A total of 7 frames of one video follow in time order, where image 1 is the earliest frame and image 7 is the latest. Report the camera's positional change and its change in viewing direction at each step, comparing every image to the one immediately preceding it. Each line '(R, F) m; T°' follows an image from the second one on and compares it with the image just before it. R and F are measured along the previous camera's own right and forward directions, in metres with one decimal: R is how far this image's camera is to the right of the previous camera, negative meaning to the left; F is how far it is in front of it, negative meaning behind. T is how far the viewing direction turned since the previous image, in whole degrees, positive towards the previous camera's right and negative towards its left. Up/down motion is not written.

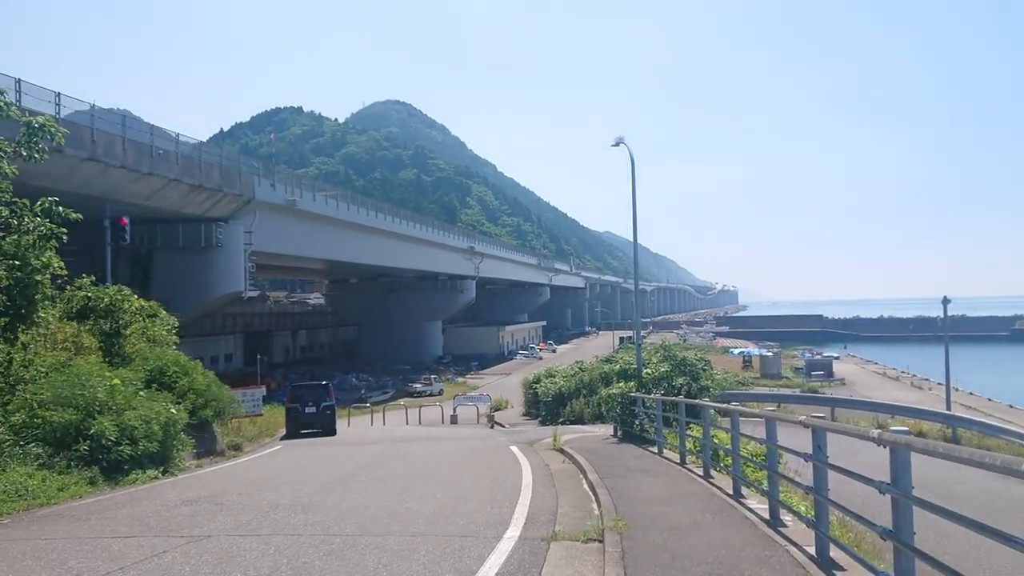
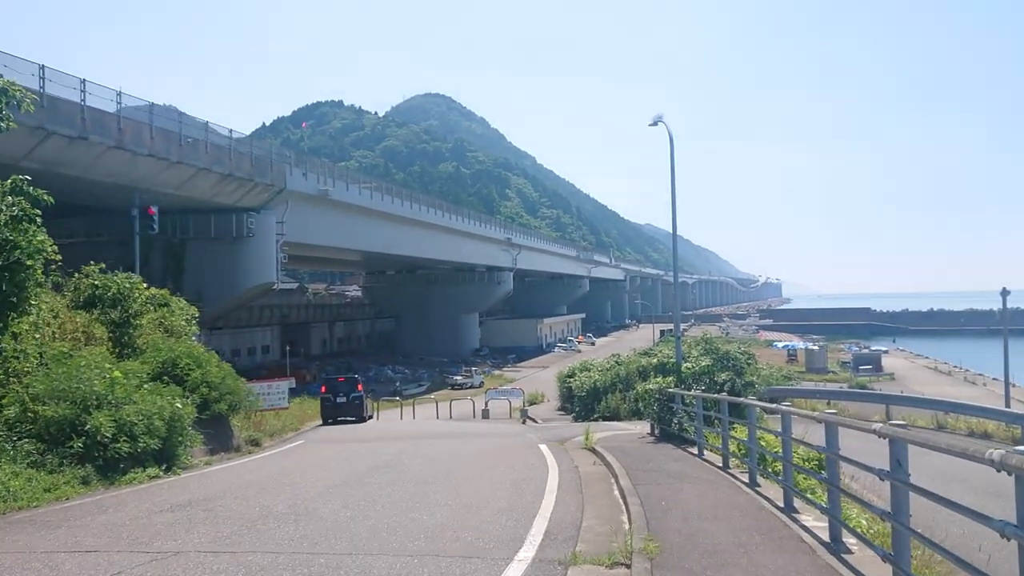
(+0.2, +1.0) m; -3°
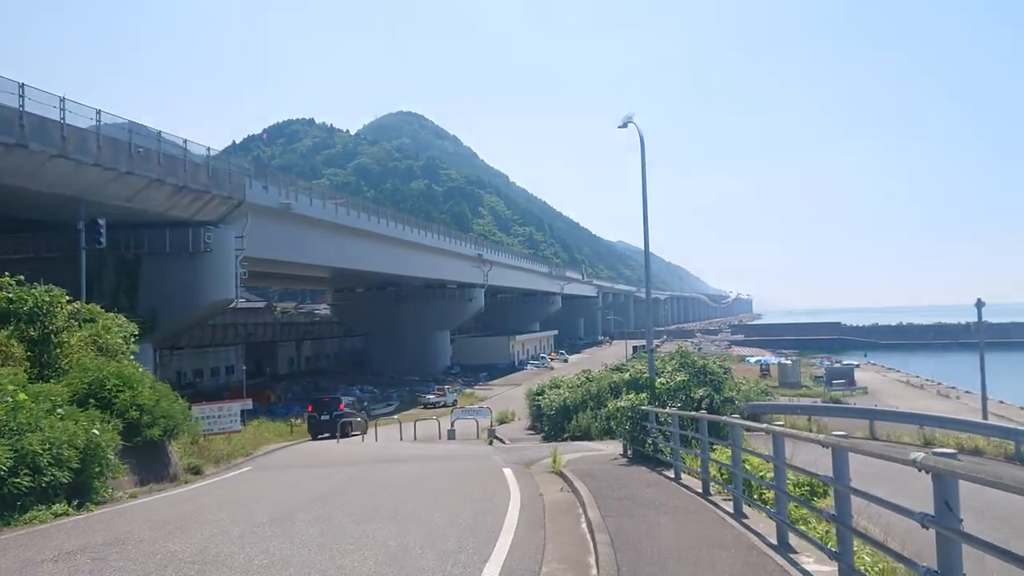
(+0.2, +1.1) m; +2°
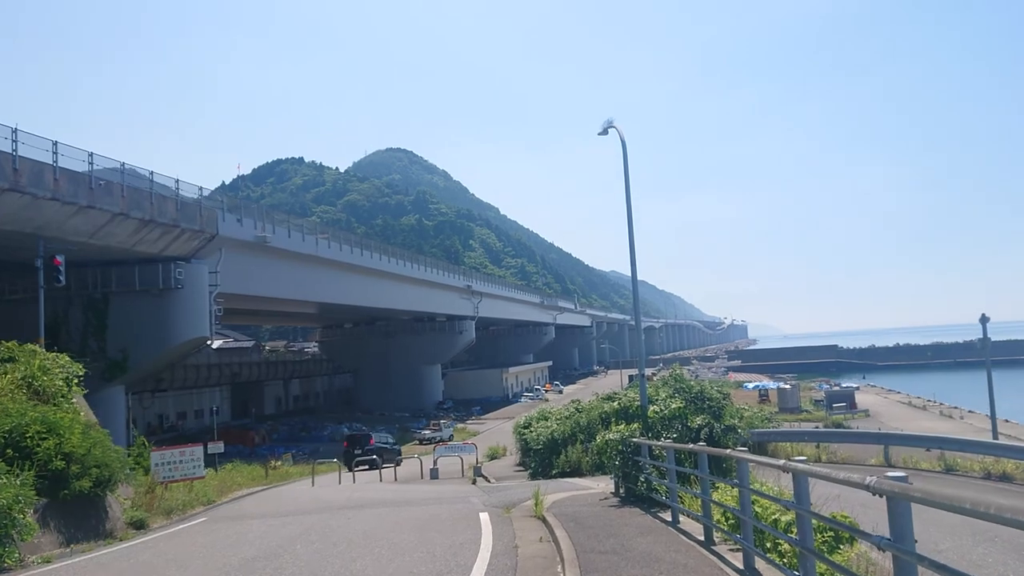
(+0.3, +1.4) m; 0°
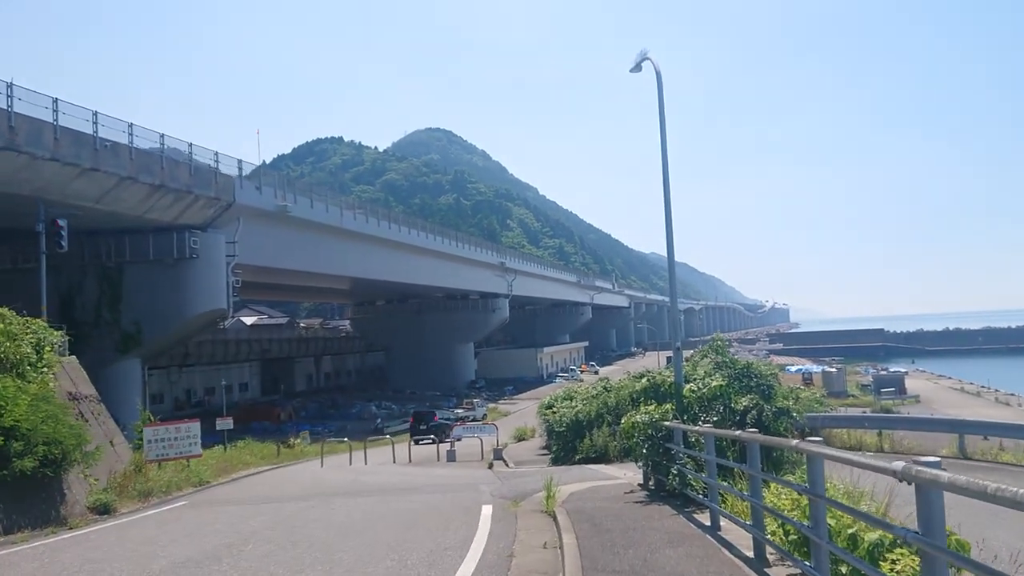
(+0.4, +1.9) m; -3°
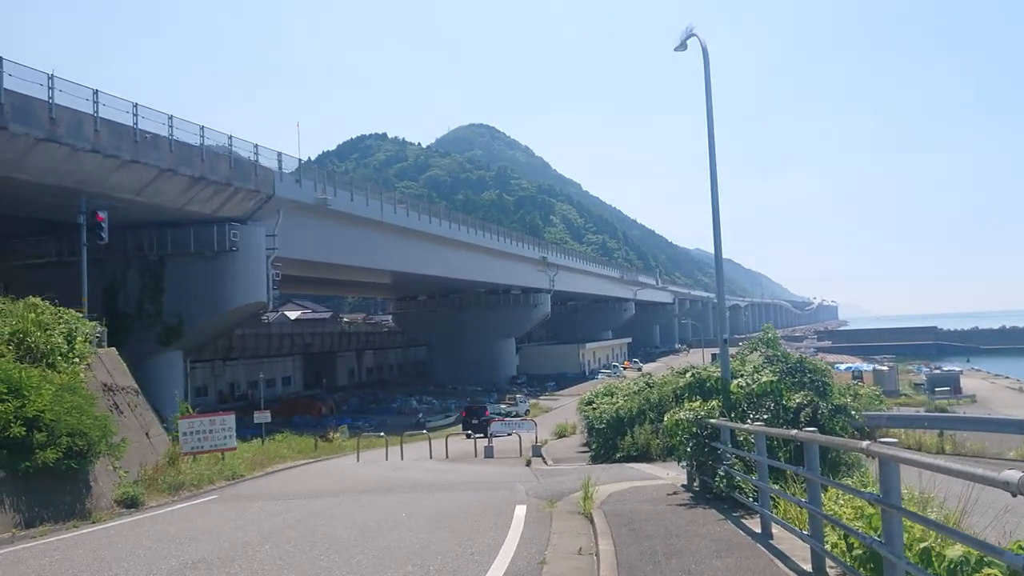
(+0.1, +0.6) m; -3°
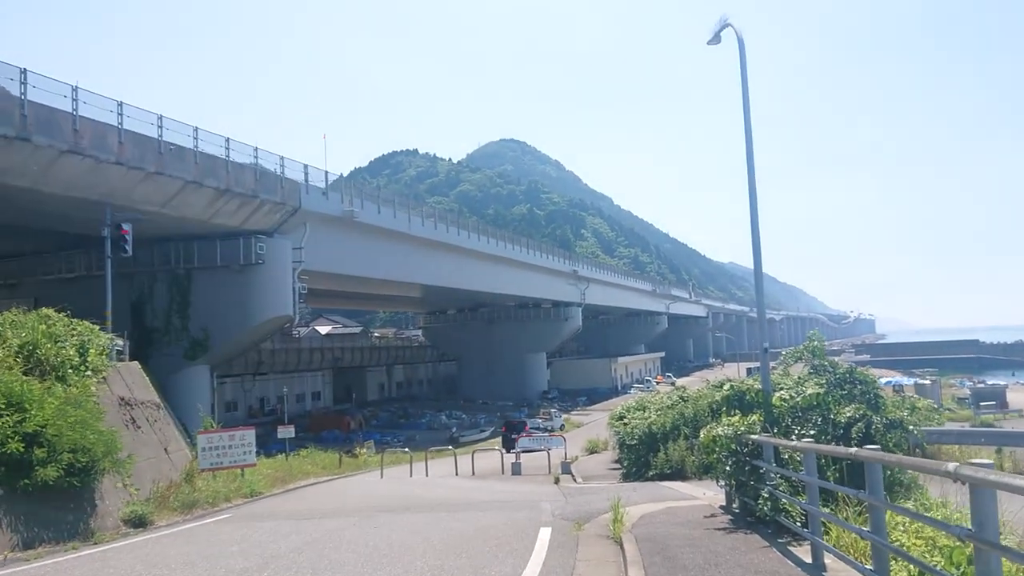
(+0.1, +0.7) m; -2°
